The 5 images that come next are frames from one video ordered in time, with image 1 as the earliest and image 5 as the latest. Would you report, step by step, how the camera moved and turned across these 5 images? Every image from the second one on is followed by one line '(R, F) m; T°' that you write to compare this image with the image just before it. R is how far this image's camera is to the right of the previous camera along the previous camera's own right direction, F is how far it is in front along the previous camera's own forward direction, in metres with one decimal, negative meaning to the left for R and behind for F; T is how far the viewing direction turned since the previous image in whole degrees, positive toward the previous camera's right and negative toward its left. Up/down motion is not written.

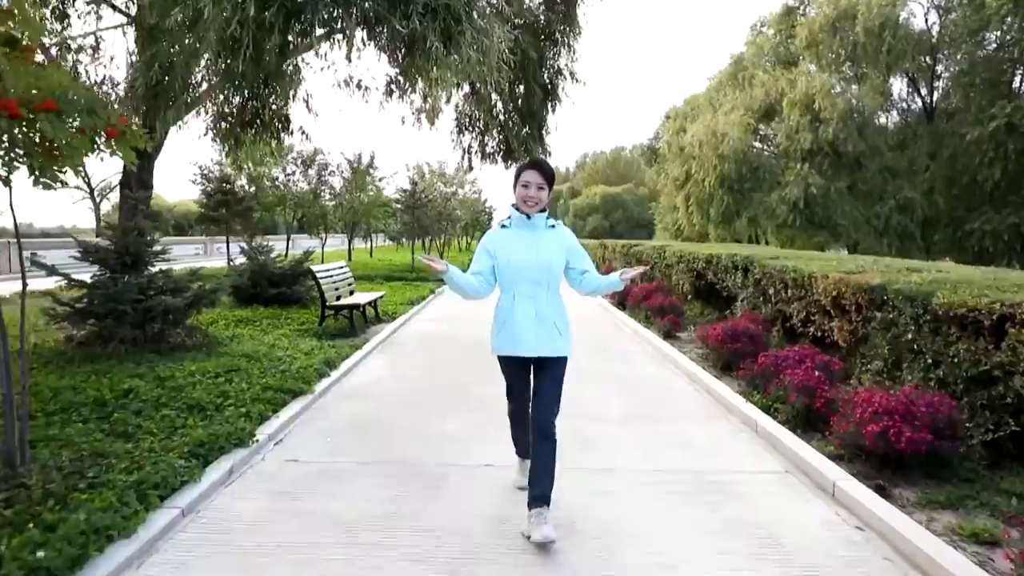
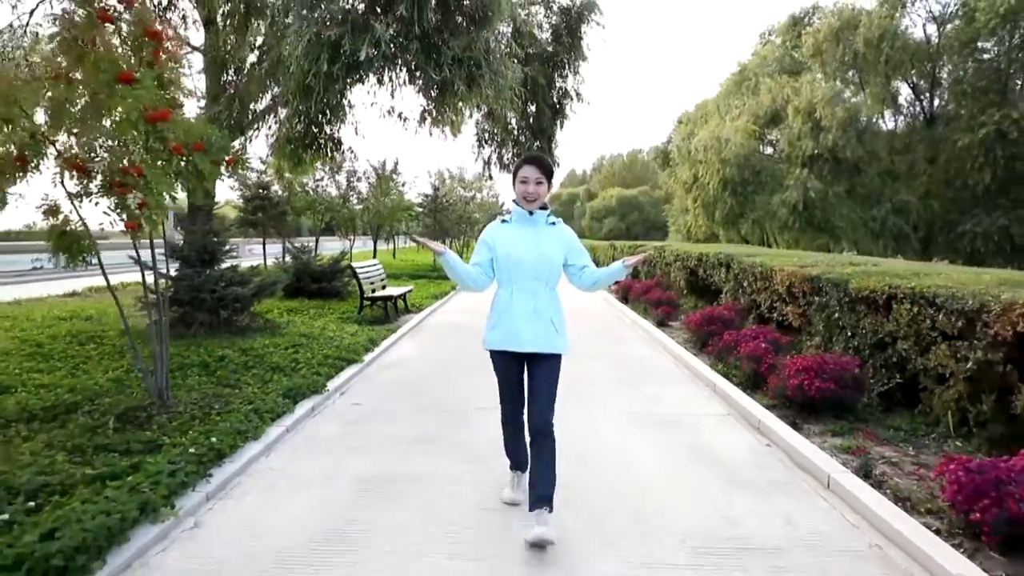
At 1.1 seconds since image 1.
(+0.1, -1.6) m; -2°
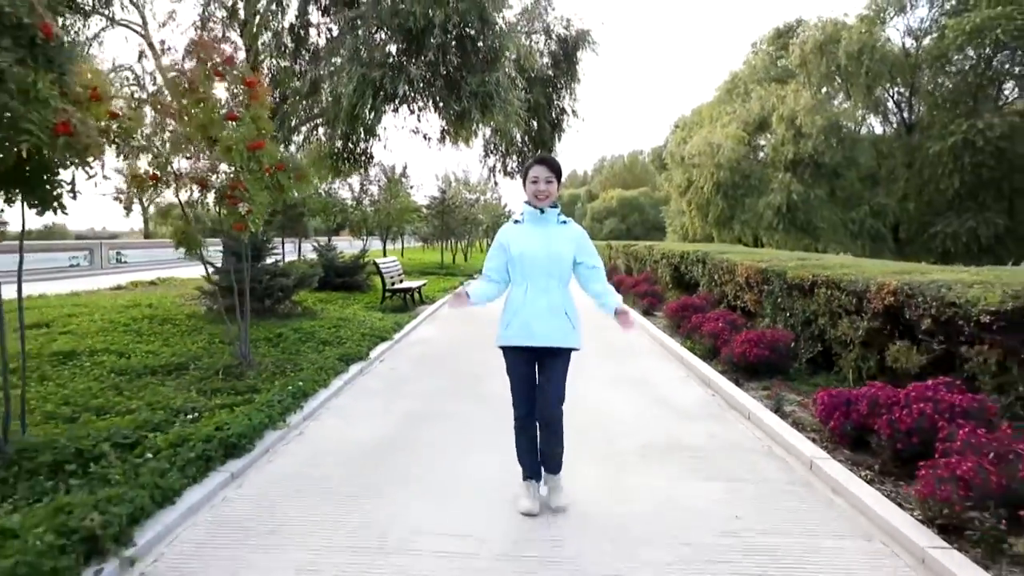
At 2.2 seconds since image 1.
(-0.1, -1.7) m; 0°
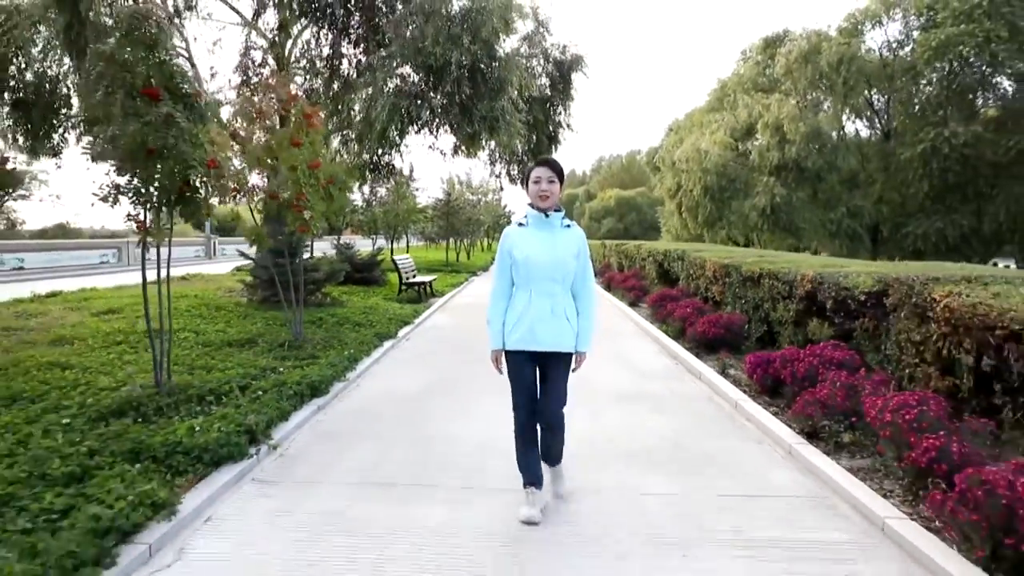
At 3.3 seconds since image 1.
(-0.1, -1.8) m; 0°
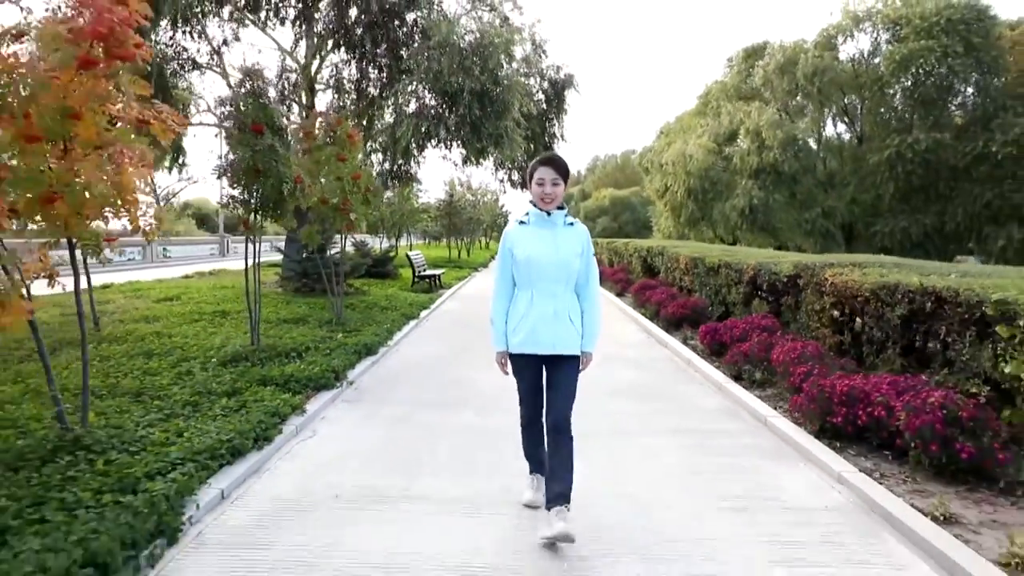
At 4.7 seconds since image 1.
(-0.1, -2.0) m; 0°
